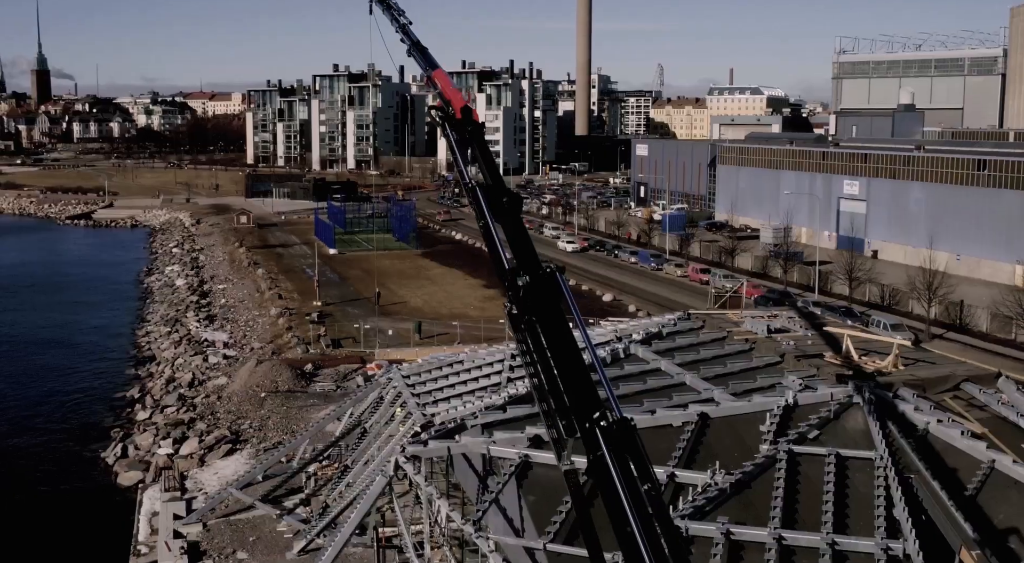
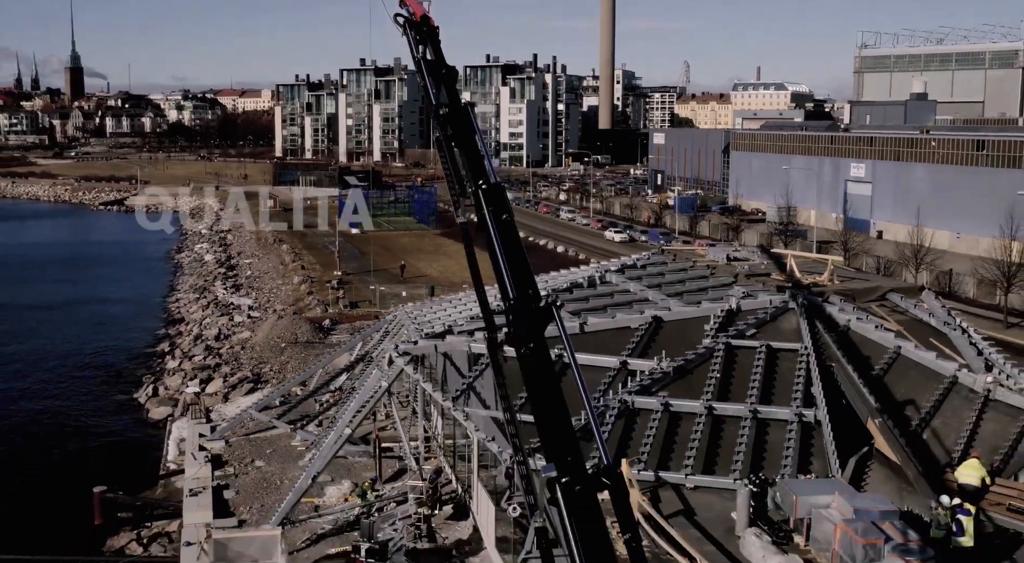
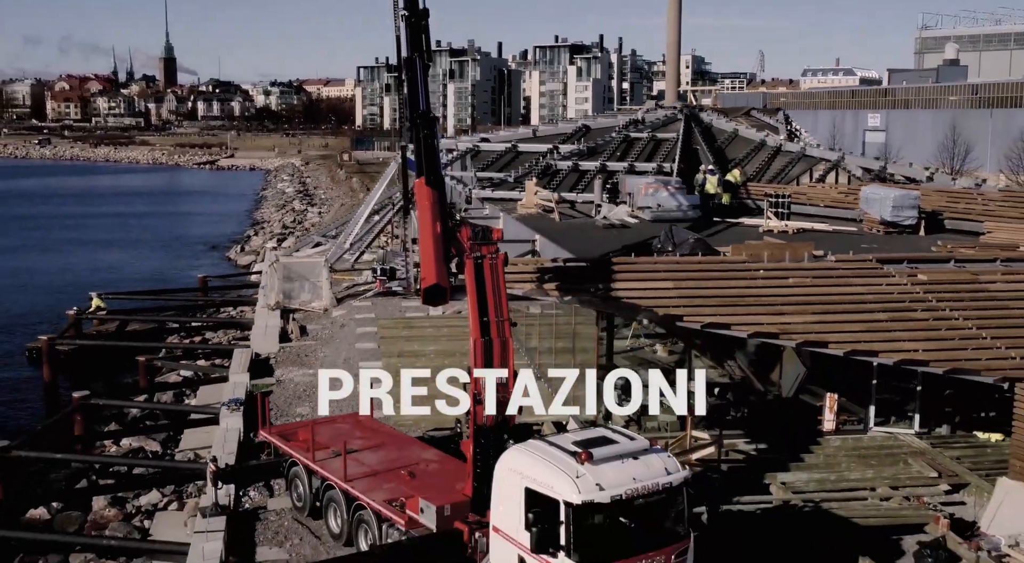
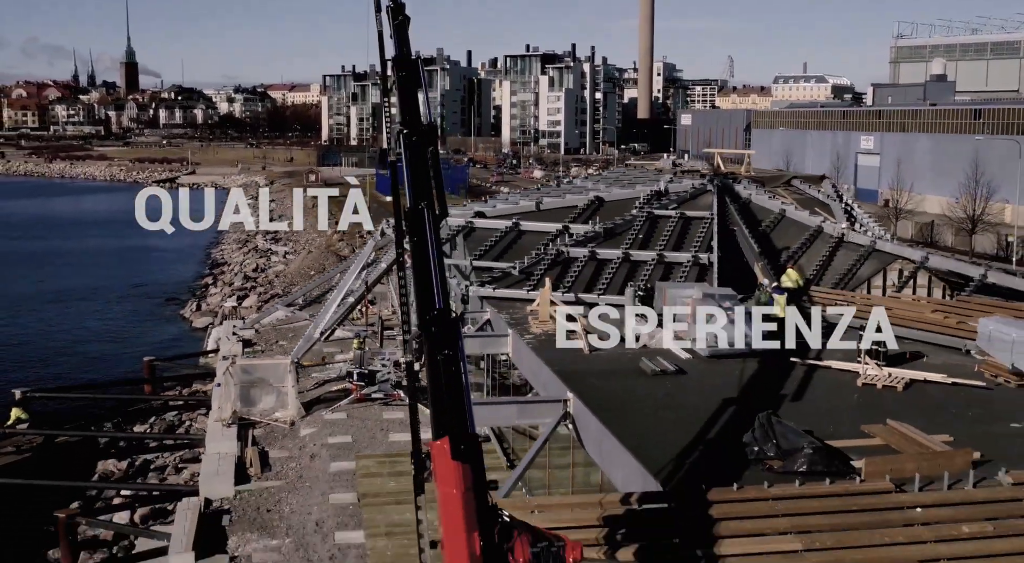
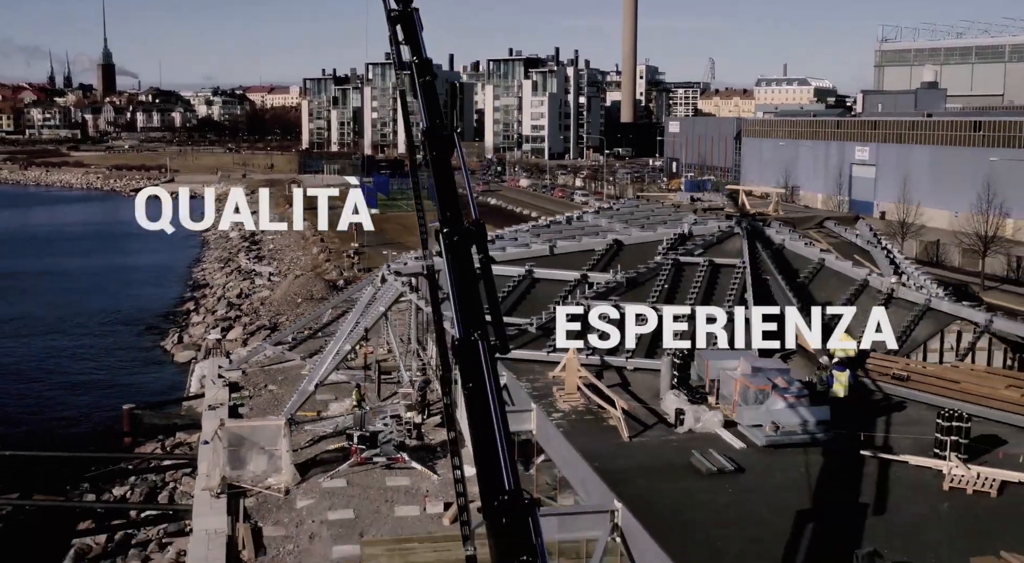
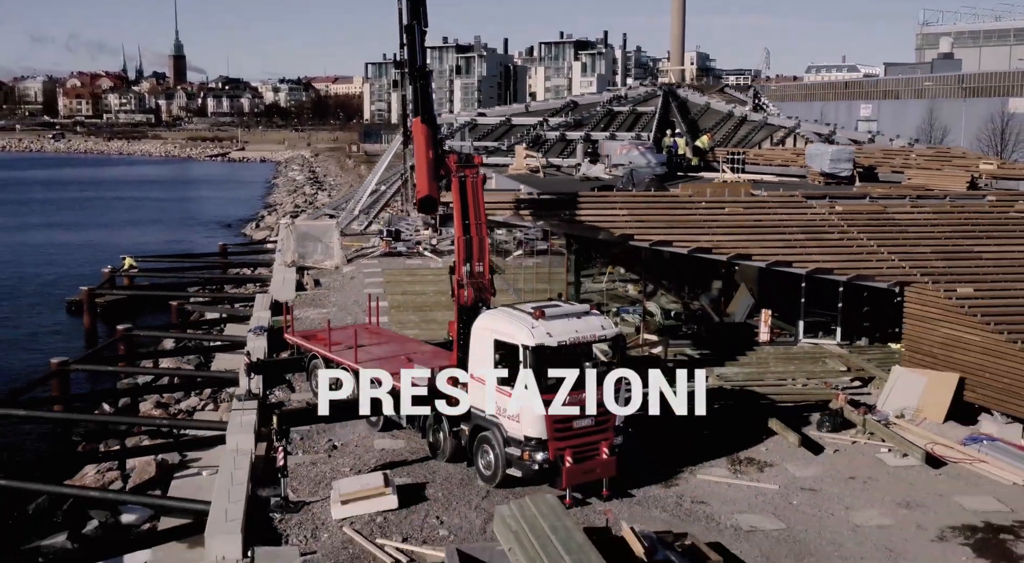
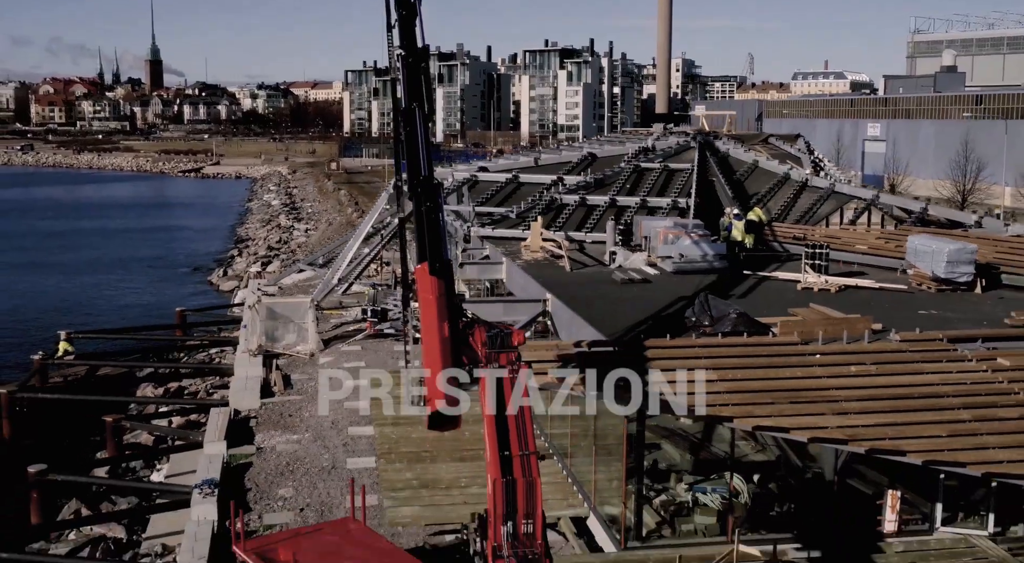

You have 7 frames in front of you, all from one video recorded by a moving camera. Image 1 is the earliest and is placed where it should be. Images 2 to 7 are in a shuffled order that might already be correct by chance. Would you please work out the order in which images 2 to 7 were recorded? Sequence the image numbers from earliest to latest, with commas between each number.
2, 5, 4, 7, 3, 6
